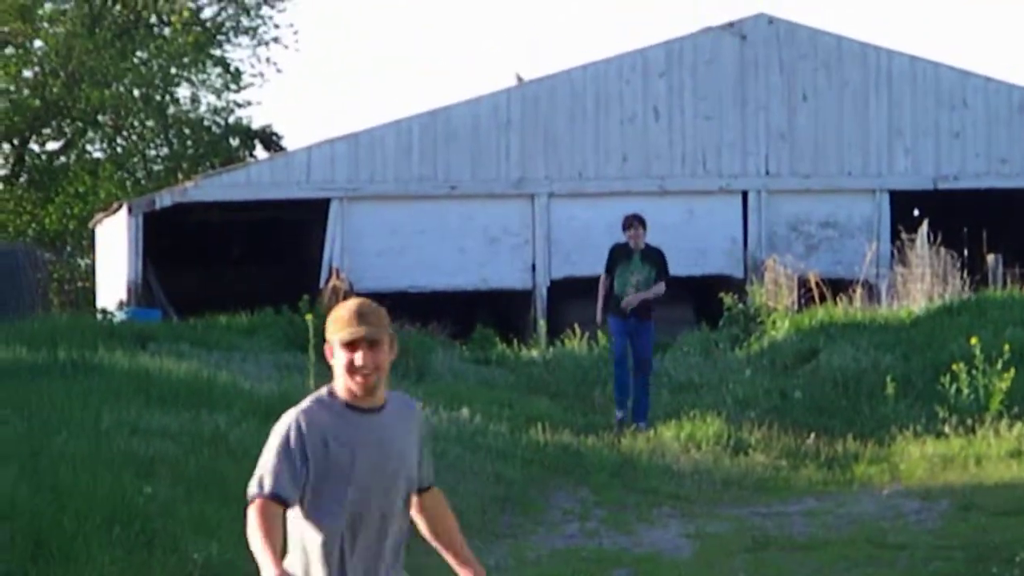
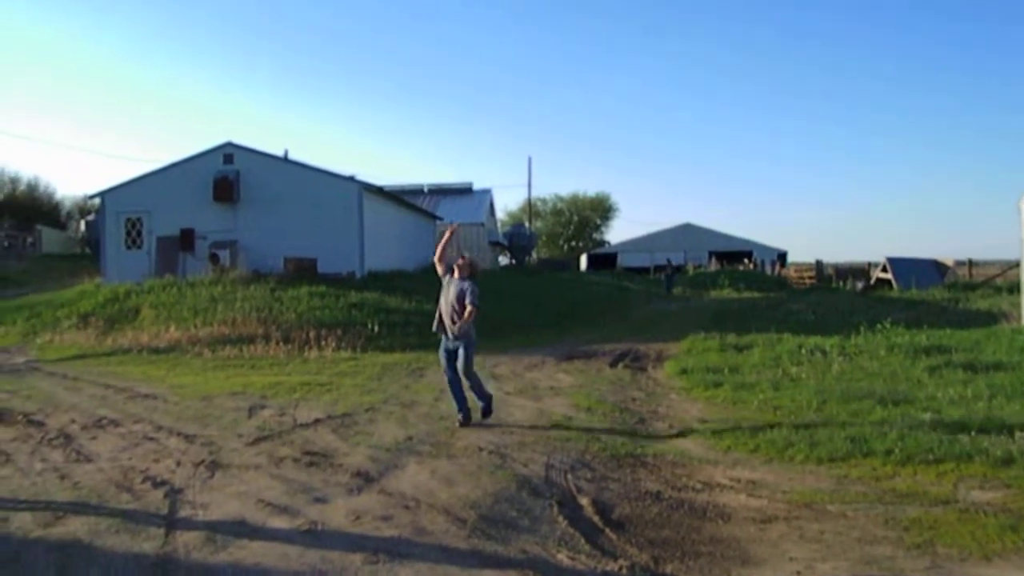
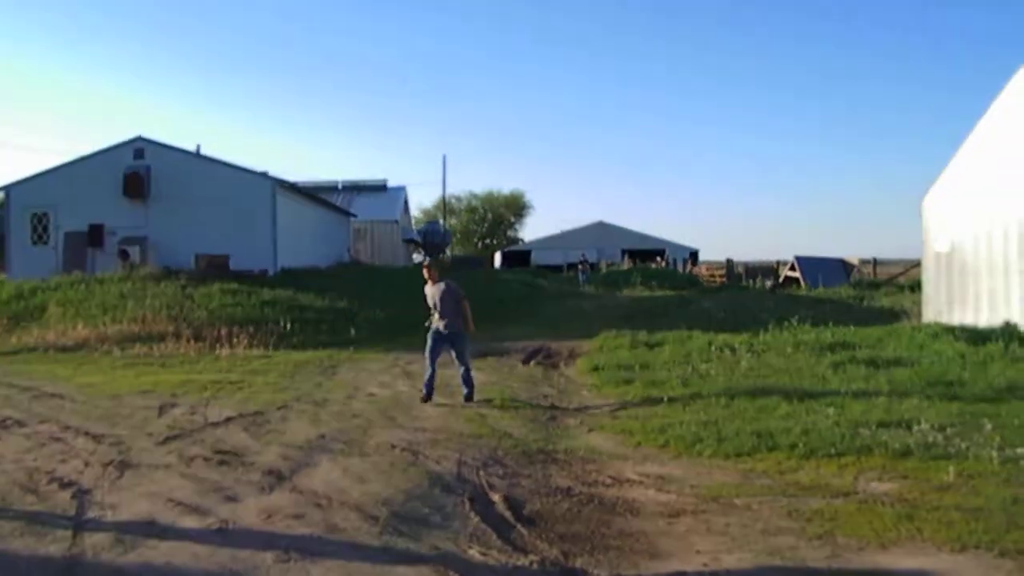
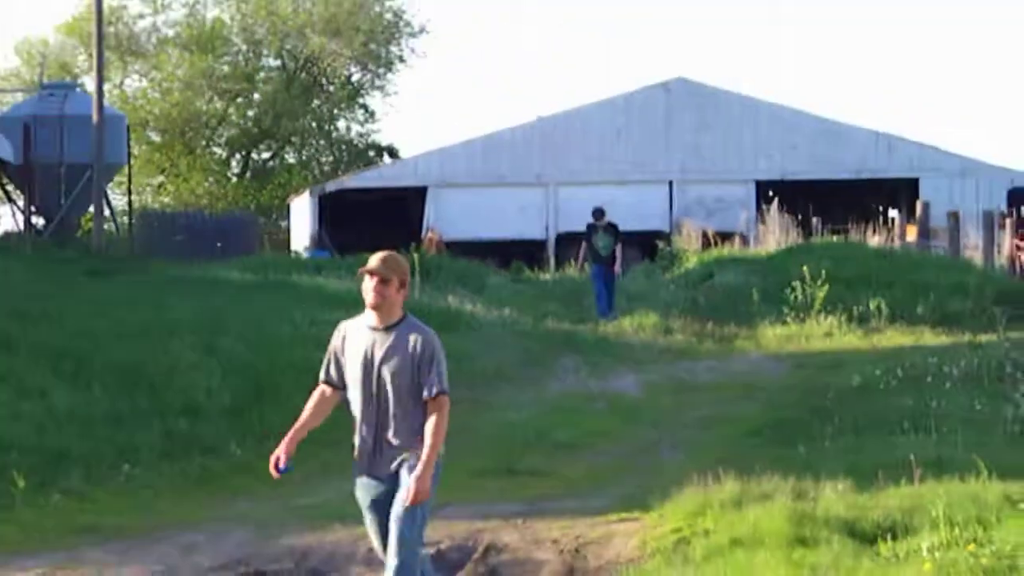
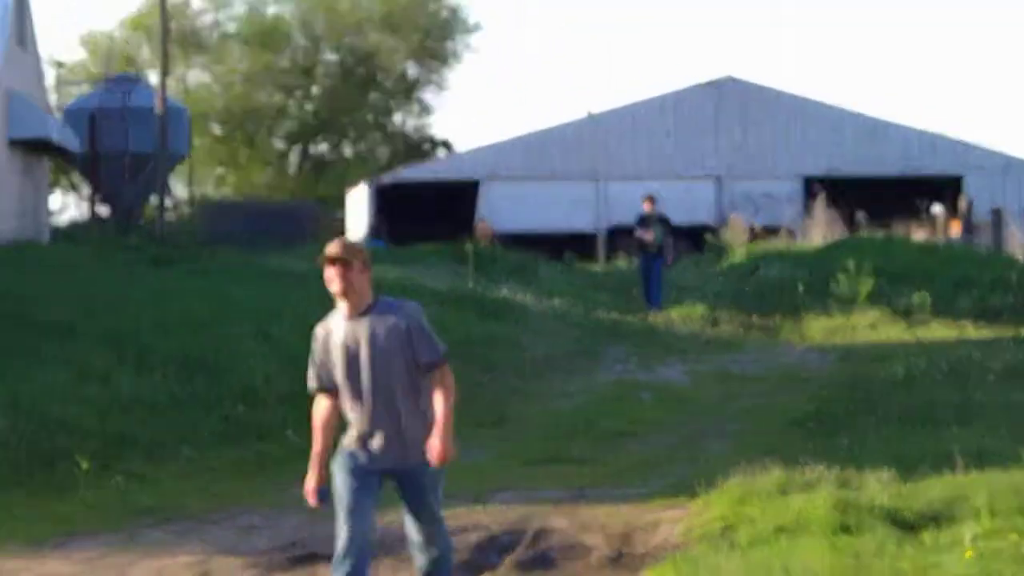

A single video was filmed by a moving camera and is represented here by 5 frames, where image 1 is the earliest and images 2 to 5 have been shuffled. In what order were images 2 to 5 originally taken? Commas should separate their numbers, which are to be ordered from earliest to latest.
4, 5, 3, 2
